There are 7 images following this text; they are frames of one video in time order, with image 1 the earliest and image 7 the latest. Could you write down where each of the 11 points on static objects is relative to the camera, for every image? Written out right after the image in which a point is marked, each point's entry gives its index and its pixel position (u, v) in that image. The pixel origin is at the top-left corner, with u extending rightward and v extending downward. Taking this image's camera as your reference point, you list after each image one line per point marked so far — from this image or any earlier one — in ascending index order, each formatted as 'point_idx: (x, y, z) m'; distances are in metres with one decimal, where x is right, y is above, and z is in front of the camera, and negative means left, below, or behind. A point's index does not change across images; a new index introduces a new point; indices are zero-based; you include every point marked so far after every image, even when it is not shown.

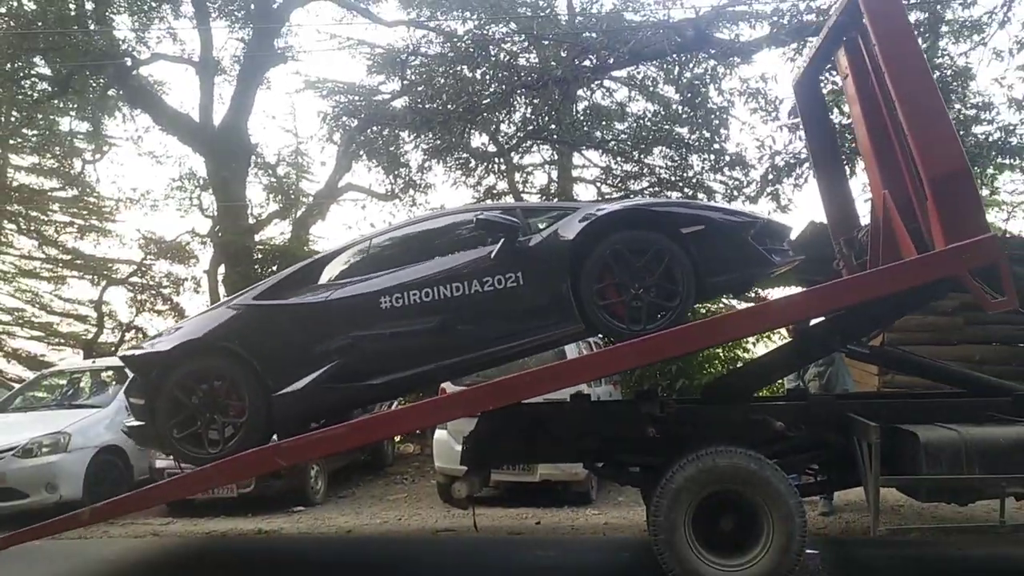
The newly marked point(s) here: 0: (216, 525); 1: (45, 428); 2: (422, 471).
0: (-2.6, -2.1, +7.9) m
1: (-4.5, -1.4, +8.6) m
2: (-1.1, -2.1, +10.5) m
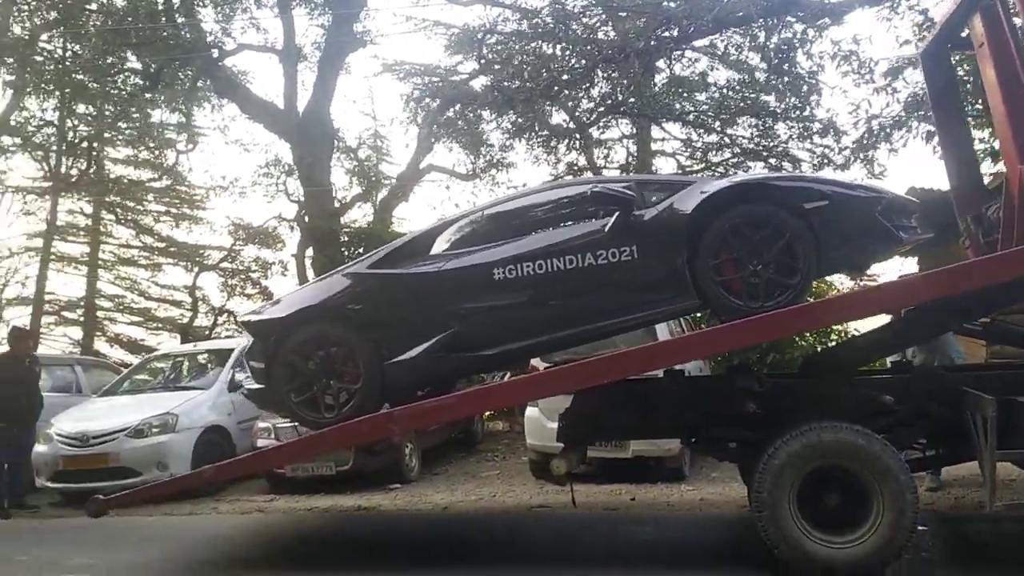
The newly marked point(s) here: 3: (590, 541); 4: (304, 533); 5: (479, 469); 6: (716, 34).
0: (-1.8, -2.0, +8.2) m
1: (-3.6, -1.2, +9.0) m
2: (0.0, -1.9, +10.6) m
3: (+0.5, -1.8, +6.2) m
4: (-1.5, -1.9, +6.9) m
5: (-0.3, -1.9, +9.6) m
6: (+2.7, +3.3, +11.5) m
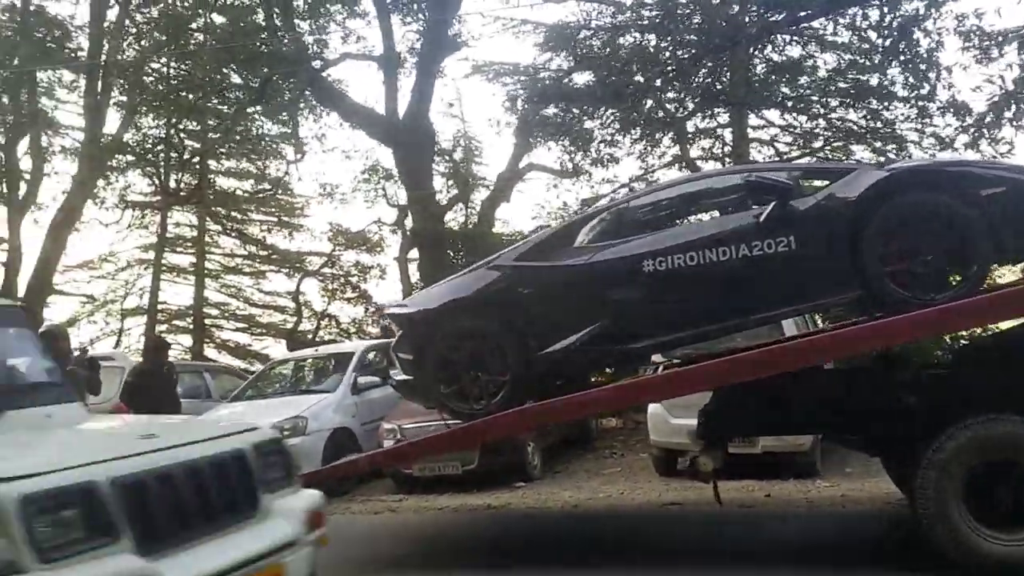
0: (-0.6, -2.0, +8.3) m
1: (-2.4, -1.3, +9.2) m
2: (+1.4, -1.8, +10.5) m
3: (+1.5, -1.7, +6.2) m
4: (-0.5, -1.9, +7.0) m
5: (+1.0, -1.9, +9.5) m
6: (+4.0, +3.5, +11.2) m
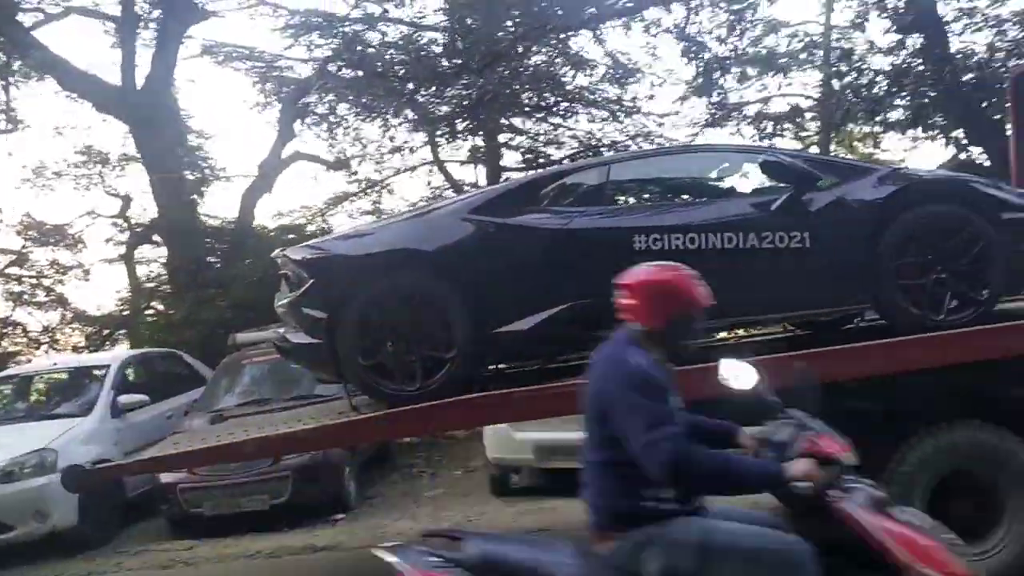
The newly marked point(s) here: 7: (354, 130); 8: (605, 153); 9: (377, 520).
0: (-1.9, -2.0, +6.8) m
1: (-3.9, -1.3, +7.1) m
2: (-0.8, -1.9, +9.5) m
3: (+0.8, -1.7, +5.5) m
4: (-1.4, -1.9, +5.6) m
5: (-0.9, -1.9, +8.5) m
6: (+1.5, +3.4, +11.1) m
7: (-2.3, +2.3, +13.1) m
8: (+1.5, +2.1, +13.7) m
9: (-1.1, -1.9, +7.3) m
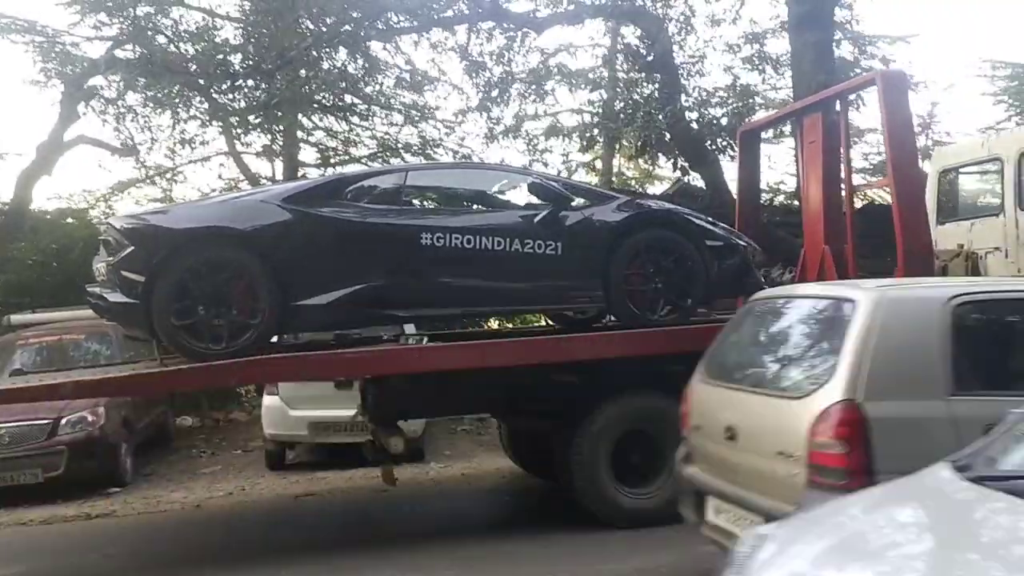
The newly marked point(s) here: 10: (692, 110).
0: (-3.8, -1.8, +7.1) m
1: (-5.8, -1.1, +6.9) m
2: (-3.3, -1.7, +10.0) m
3: (-0.9, -1.7, +6.4) m
4: (-3.0, -1.8, +6.0) m
5: (-3.2, -1.8, +8.9) m
6: (-1.3, +3.5, +12.0) m
7: (-5.4, +2.5, +13.1) m
8: (-1.8, +2.1, +14.5) m
9: (-3.2, -1.8, +7.8) m
10: (+2.2, +2.2, +10.8) m
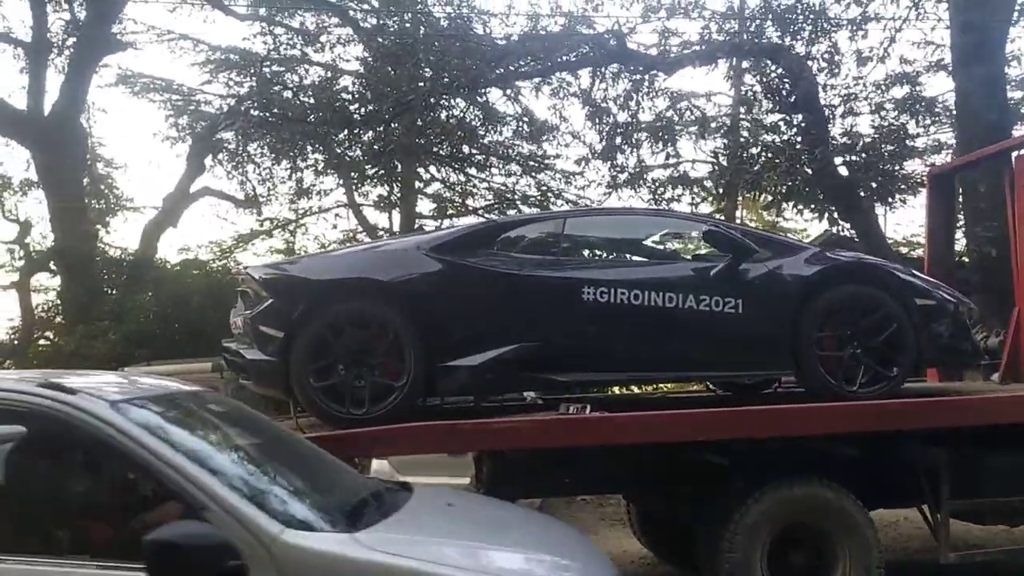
0: (-2.9, -2.2, +6.7) m
1: (-4.9, -1.4, +6.9) m
2: (-2.0, -2.3, +9.5) m
3: (-0.1, -2.0, +5.6) m
4: (-2.2, -2.1, +5.5) m
5: (-2.0, -2.3, +8.5) m
6: (+0.4, +2.7, +11.6) m
7: (-3.6, +1.8, +13.1) m
8: (+0.1, +1.3, +14.1) m
9: (-2.1, -2.2, +7.3) m
10: (+3.6, +1.5, +9.9) m
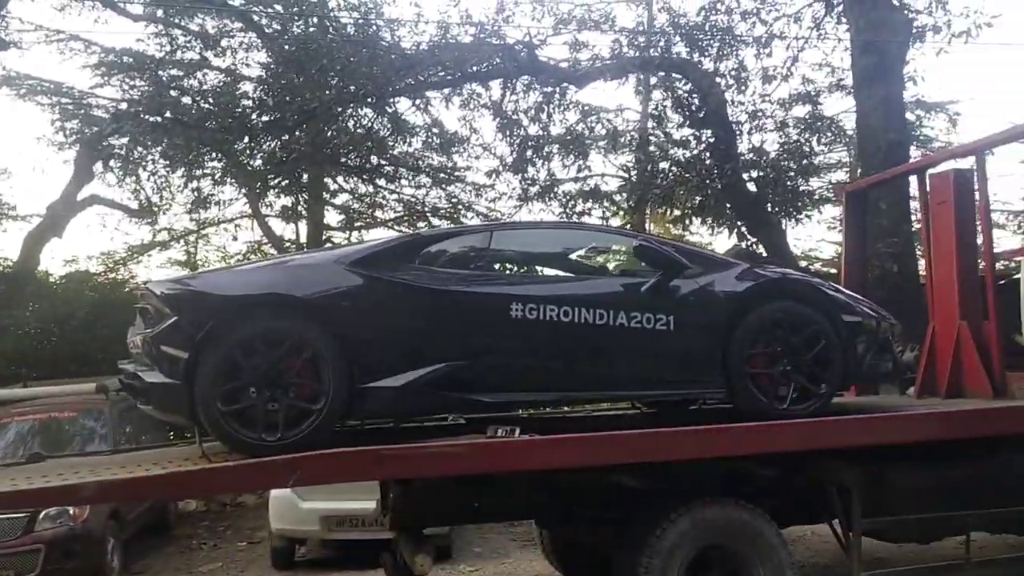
0: (-3.5, -2.3, +6.1) m
1: (-5.5, -1.5, +6.1) m
2: (-2.9, -2.5, +9.0) m
3: (-0.6, -2.1, +5.3) m
4: (-2.8, -2.2, +5.0) m
5: (-2.8, -2.5, +7.9) m
6: (-0.8, +2.5, +11.4) m
7: (-4.9, +1.6, +12.5) m
8: (-1.3, +1.1, +13.8) m
9: (-2.8, -2.4, +6.8) m
10: (+2.6, +1.3, +10.0) m
